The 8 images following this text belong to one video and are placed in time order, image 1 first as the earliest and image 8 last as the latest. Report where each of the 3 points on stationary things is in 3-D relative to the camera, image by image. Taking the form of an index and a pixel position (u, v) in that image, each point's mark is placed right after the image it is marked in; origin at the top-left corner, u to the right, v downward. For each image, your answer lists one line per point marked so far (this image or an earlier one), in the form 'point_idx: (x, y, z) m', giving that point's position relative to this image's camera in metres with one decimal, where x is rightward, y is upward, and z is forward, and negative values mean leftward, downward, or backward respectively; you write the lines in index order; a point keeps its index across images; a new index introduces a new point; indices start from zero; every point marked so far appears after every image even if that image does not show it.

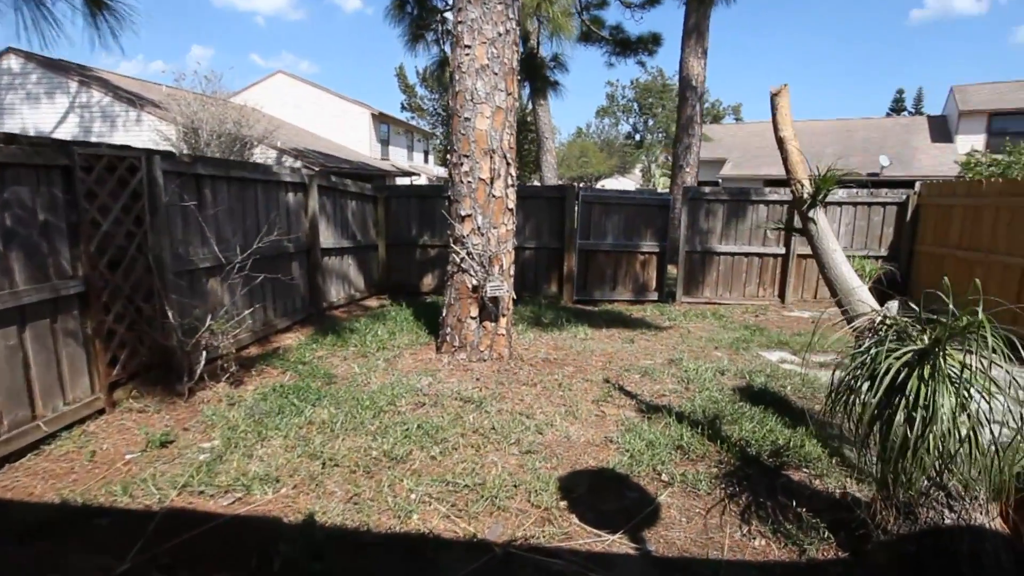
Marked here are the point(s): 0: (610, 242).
0: (+1.6, +0.7, +8.3) m
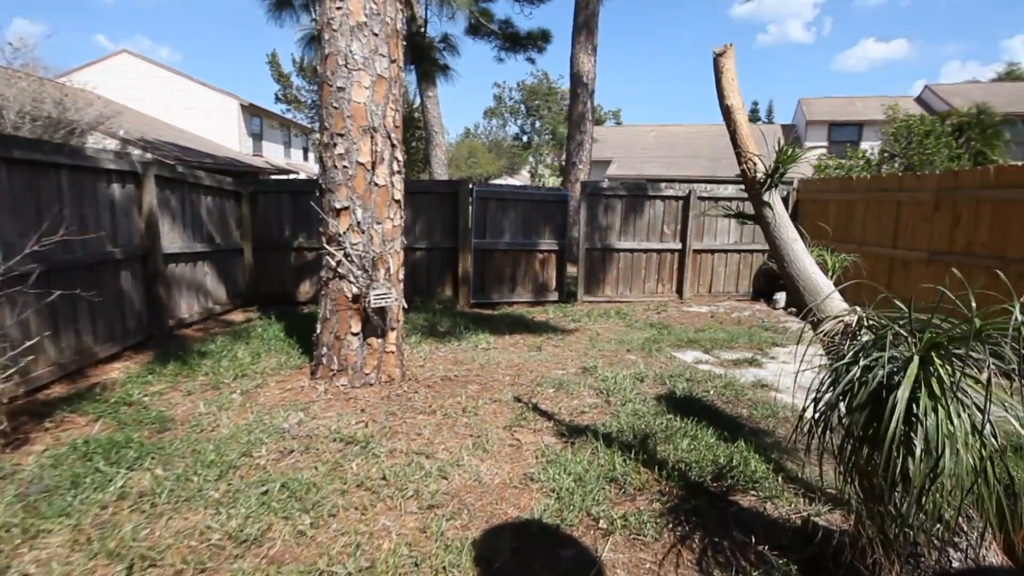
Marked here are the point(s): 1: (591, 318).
0: (0.0, +0.7, +7.8) m
1: (+1.0, -0.4, +6.6) m
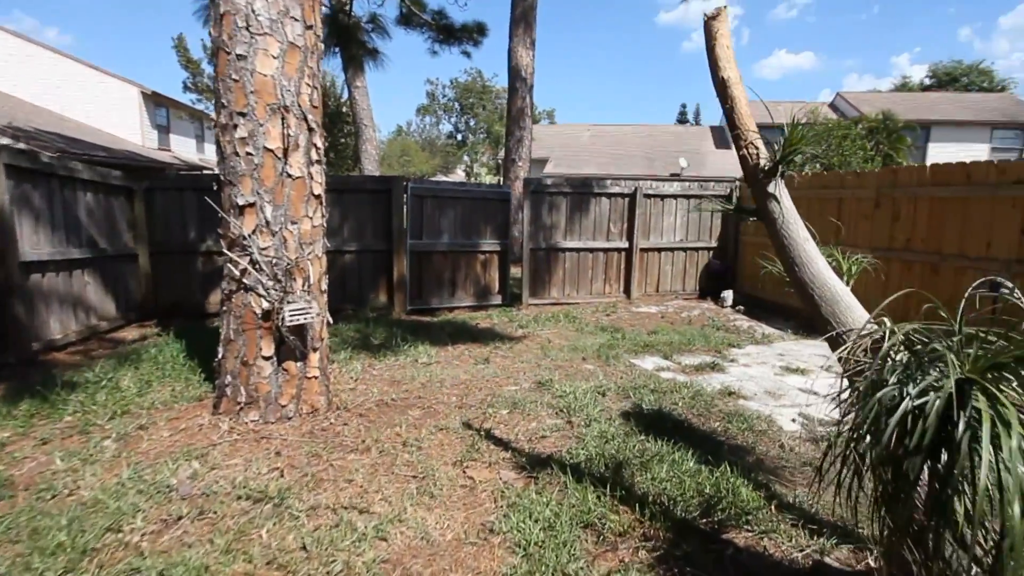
0: (-0.9, +0.7, +7.3) m
1: (+0.4, -0.4, +6.2) m
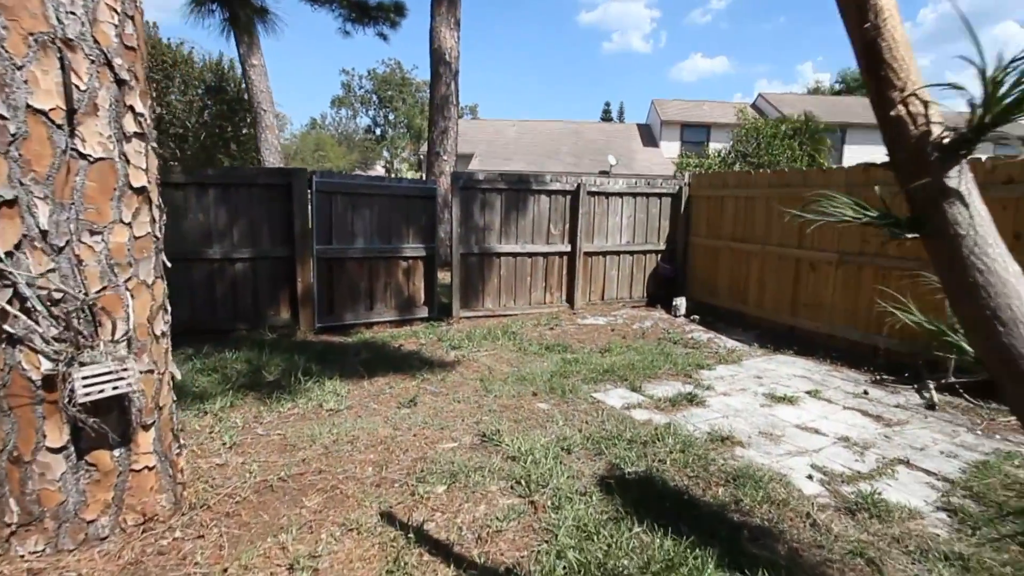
0: (-1.7, +0.5, +6.2) m
1: (-0.3, -0.5, +5.3) m
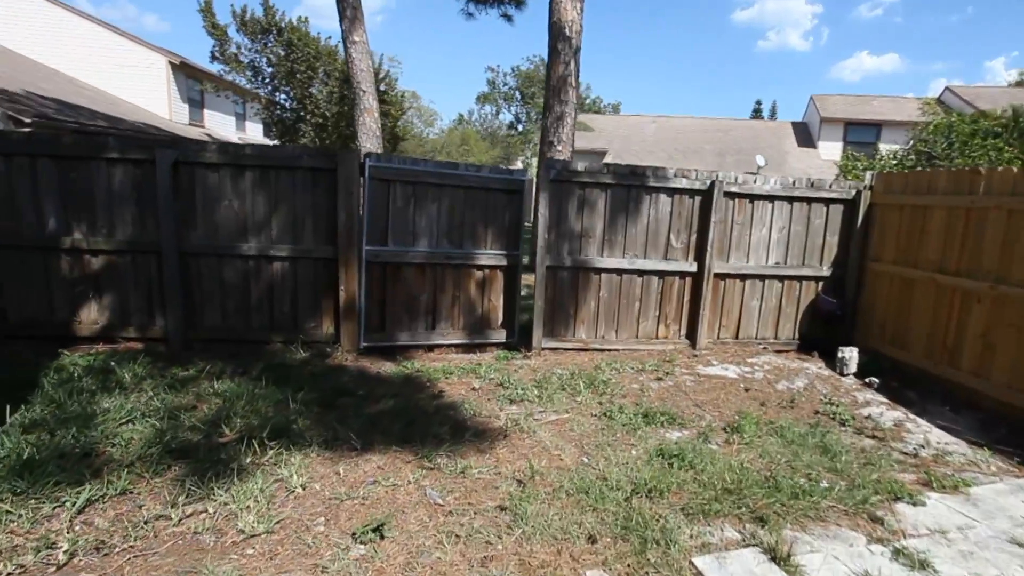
0: (-0.8, +0.4, +5.0) m
1: (+0.2, -0.8, +3.8) m
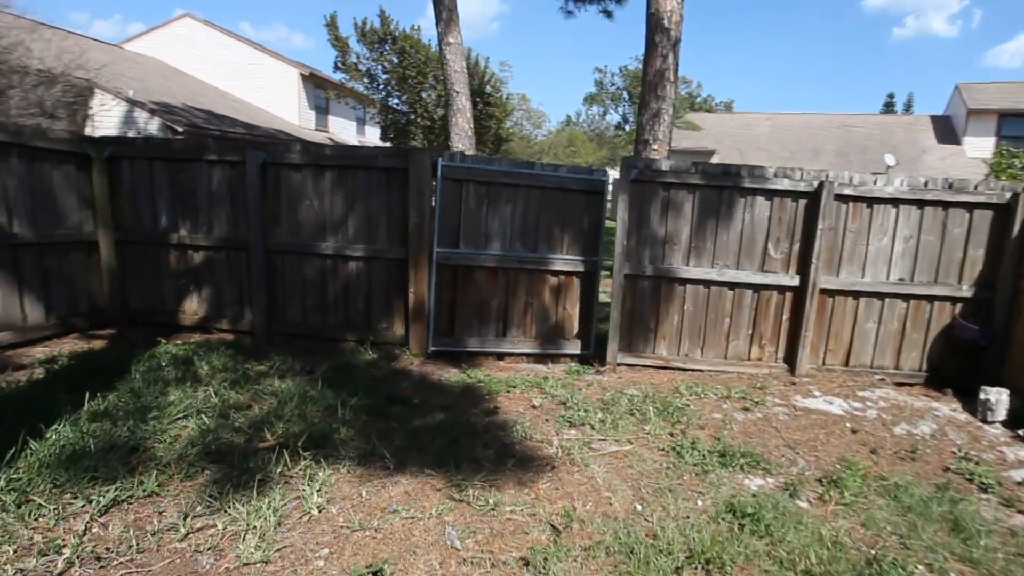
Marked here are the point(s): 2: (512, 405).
0: (-0.1, +0.3, +4.8) m
1: (+0.6, -0.8, +3.4) m
2: (0.0, -0.8, +3.7) m
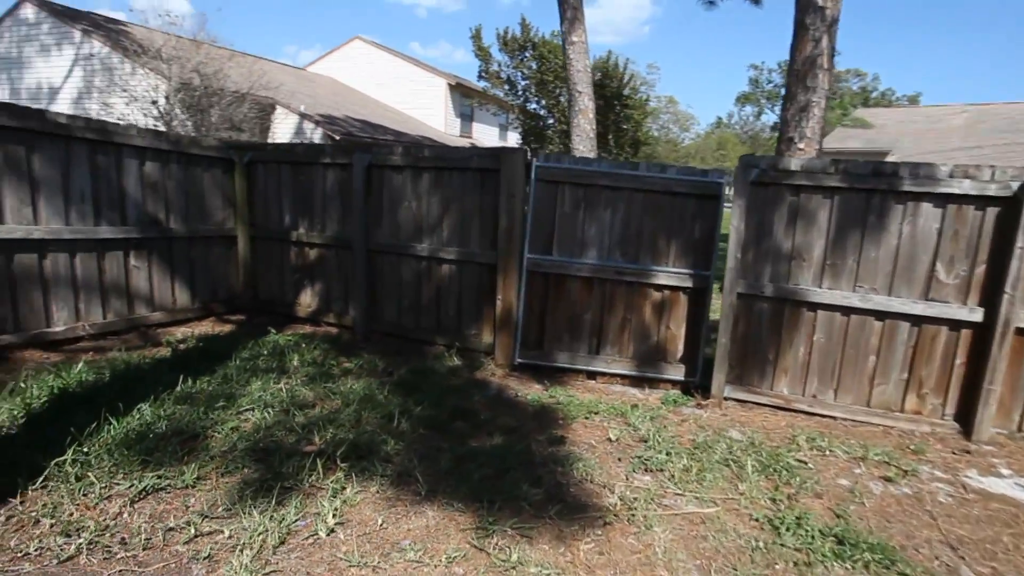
0: (+0.7, +0.2, +4.4) m
1: (+1.0, -1.0, +2.9) m
2: (+0.5, -0.9, +3.3) m
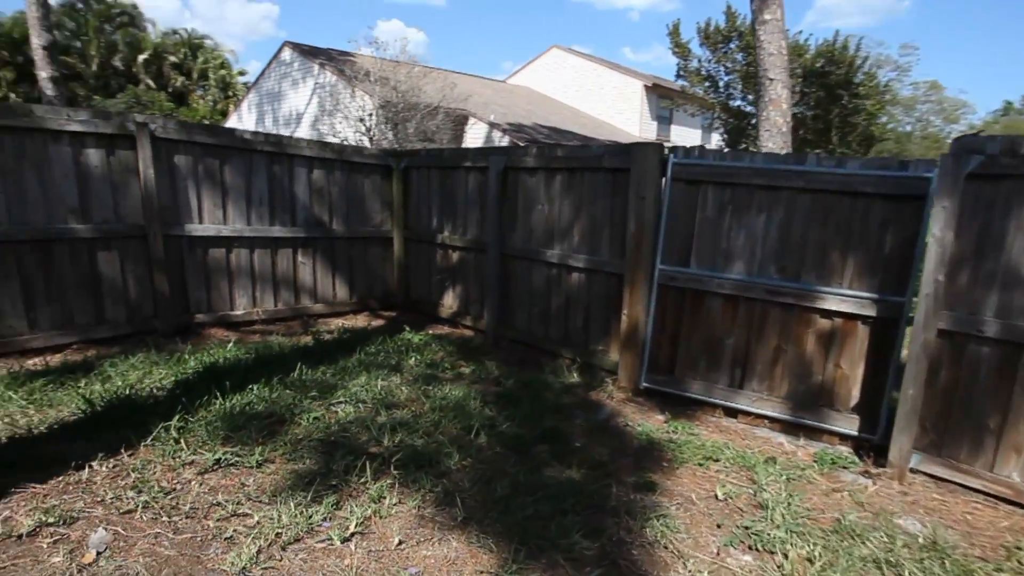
0: (+1.6, +0.1, +3.7) m
1: (+1.3, -1.1, +2.1) m
2: (+1.0, -1.0, +2.7) m
